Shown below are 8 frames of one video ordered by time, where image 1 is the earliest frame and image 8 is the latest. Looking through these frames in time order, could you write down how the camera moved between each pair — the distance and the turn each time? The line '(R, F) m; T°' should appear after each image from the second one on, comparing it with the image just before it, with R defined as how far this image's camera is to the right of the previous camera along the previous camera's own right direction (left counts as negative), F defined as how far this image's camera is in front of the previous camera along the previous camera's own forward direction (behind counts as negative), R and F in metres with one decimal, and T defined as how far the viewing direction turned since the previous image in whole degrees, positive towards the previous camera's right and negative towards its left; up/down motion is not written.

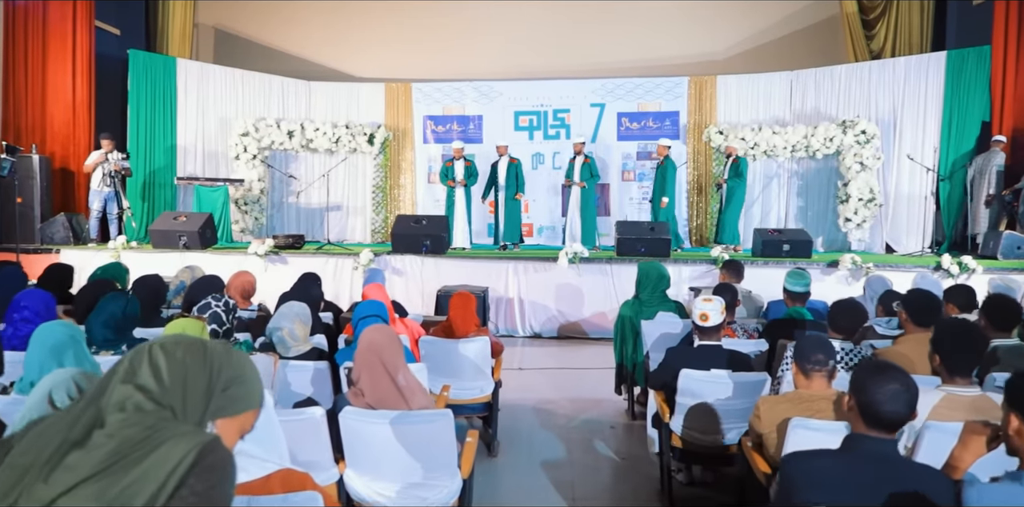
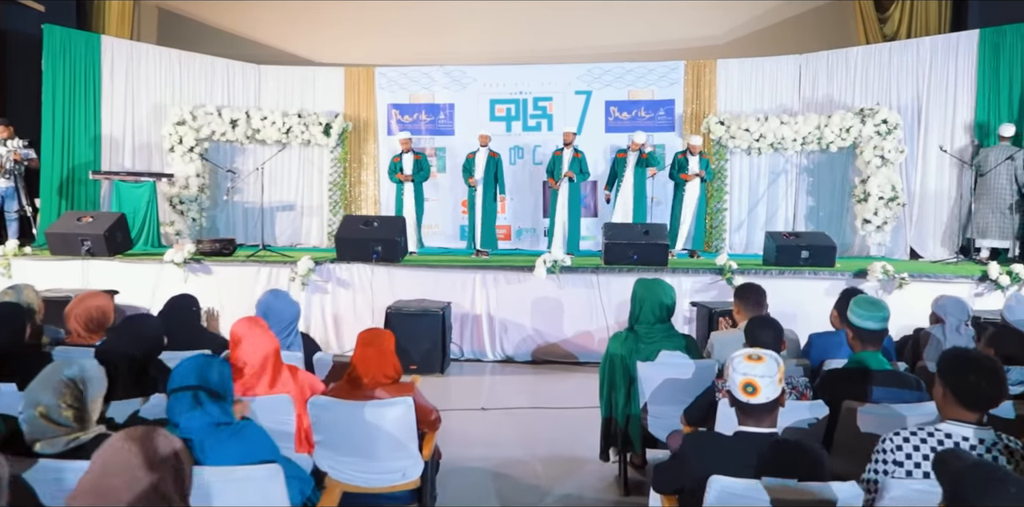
(+0.2, +1.2) m; +1°
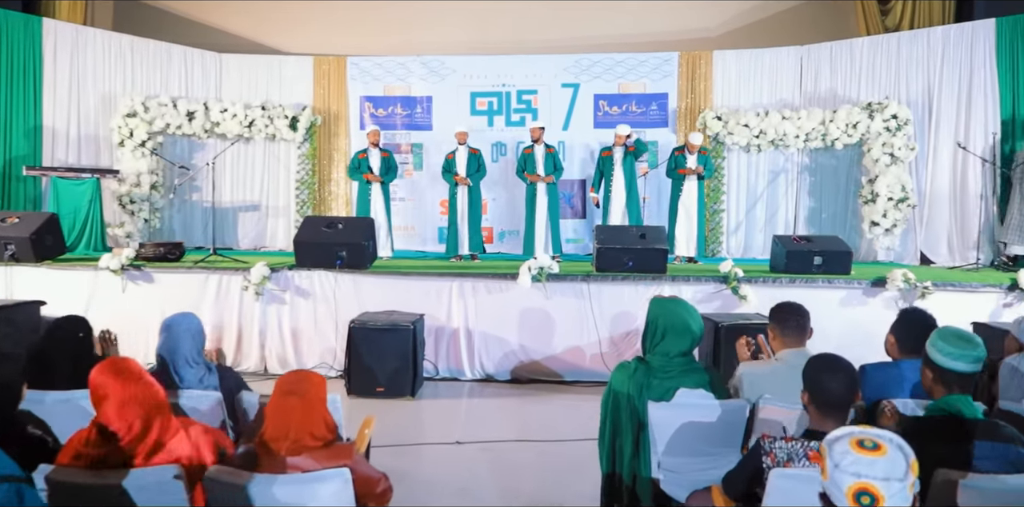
(0.0, +0.6) m; +1°
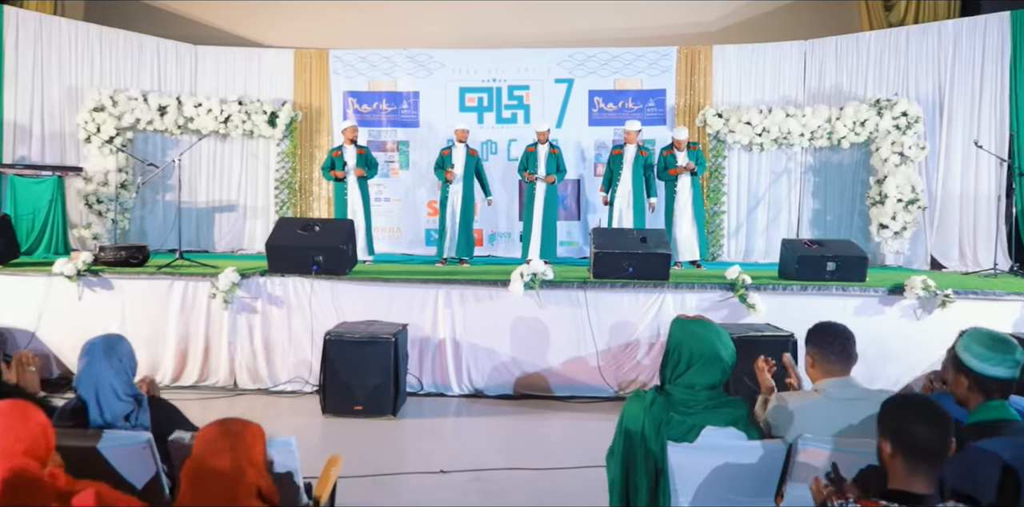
(0.0, +0.4) m; +1°
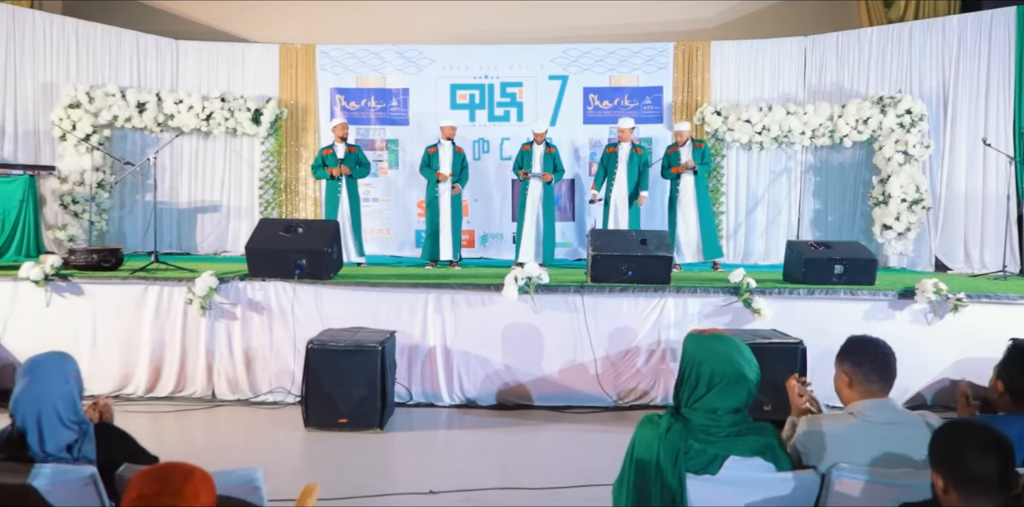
(0.0, +0.2) m; +1°
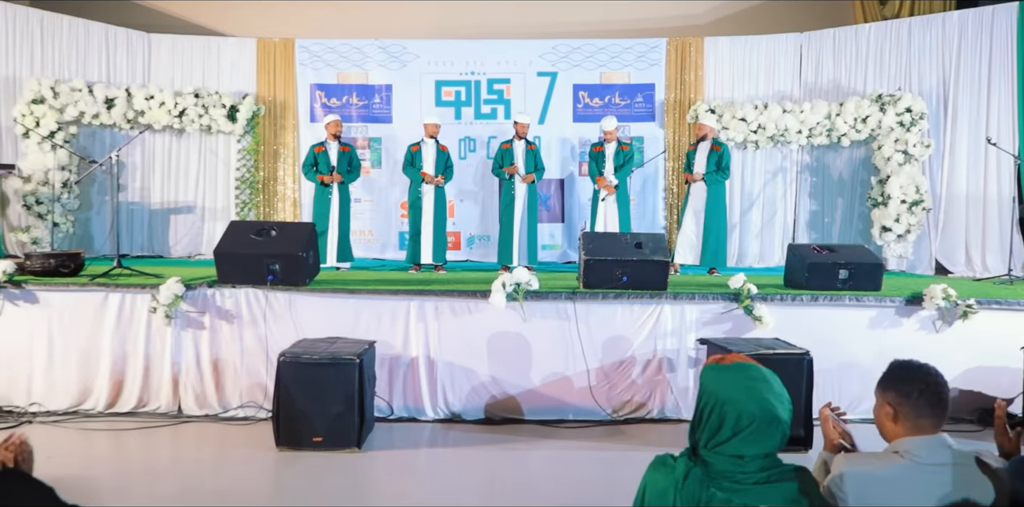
(0.0, +0.3) m; +1°
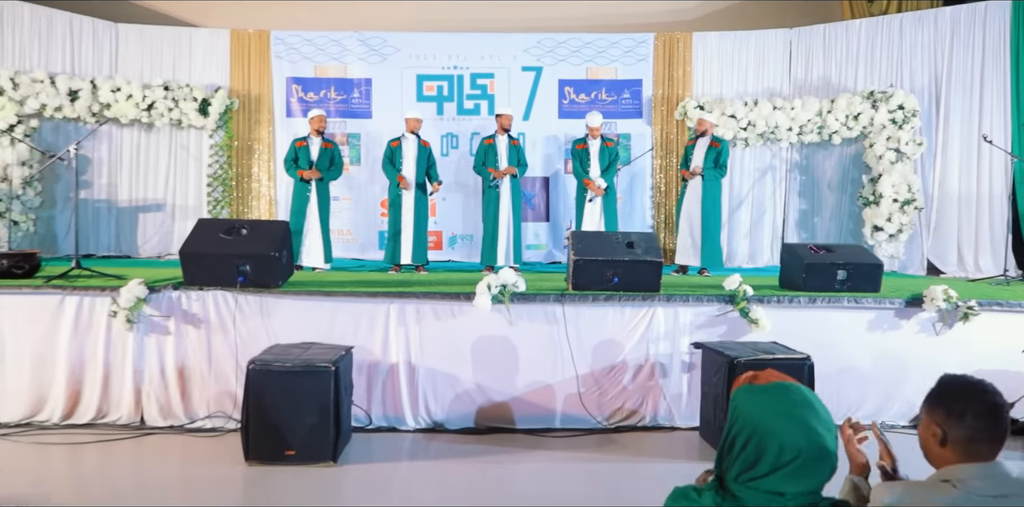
(0.0, +0.2) m; +2°
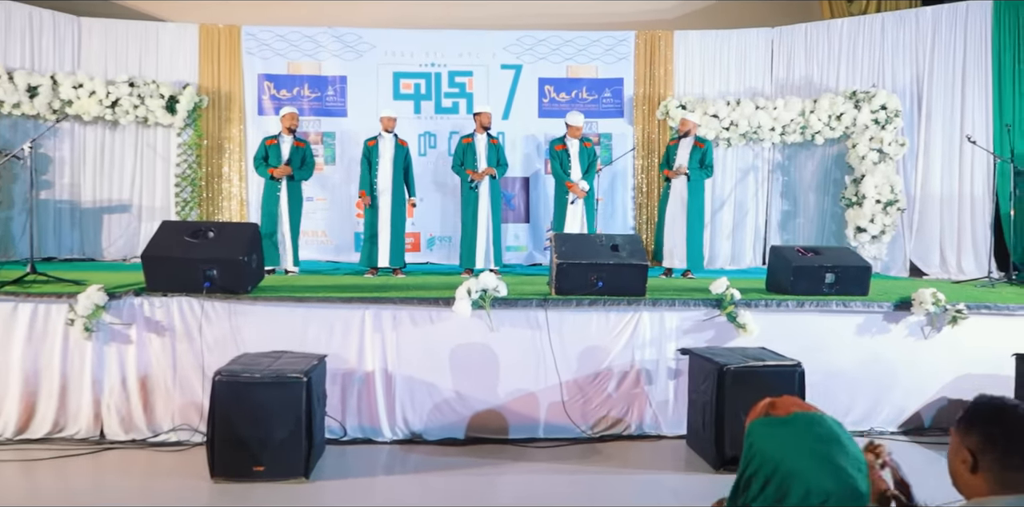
(0.0, +0.2) m; +2°
